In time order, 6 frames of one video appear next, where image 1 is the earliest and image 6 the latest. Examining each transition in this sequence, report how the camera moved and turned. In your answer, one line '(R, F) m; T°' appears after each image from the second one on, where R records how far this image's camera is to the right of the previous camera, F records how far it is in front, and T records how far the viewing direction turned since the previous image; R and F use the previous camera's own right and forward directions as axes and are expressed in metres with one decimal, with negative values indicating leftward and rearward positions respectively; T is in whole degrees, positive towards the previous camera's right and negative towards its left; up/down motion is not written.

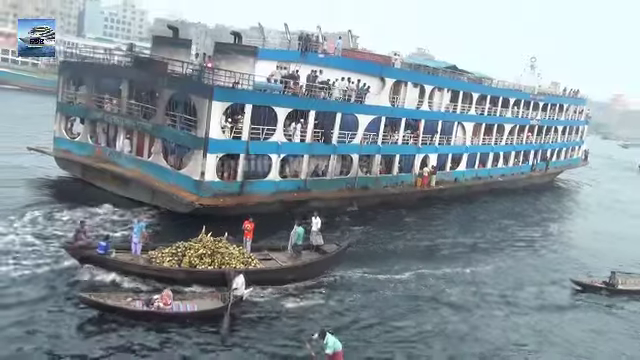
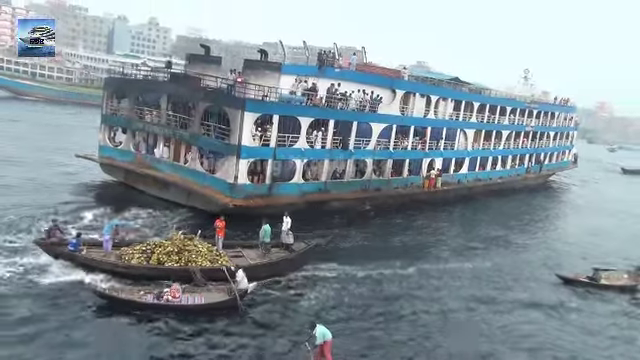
(0.0, -2.4) m; -2°
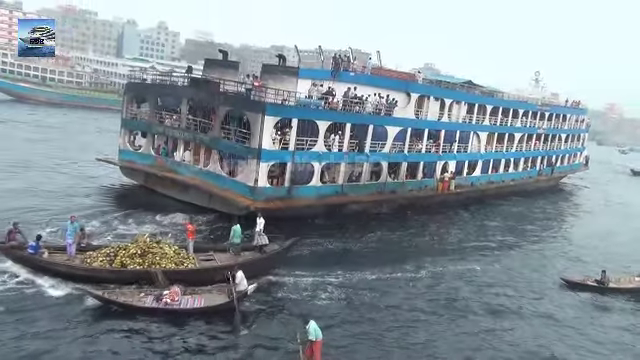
(-0.5, -0.4) m; 0°
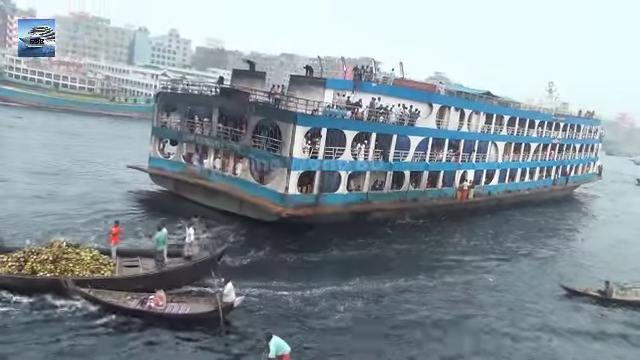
(-1.0, -0.7) m; 0°
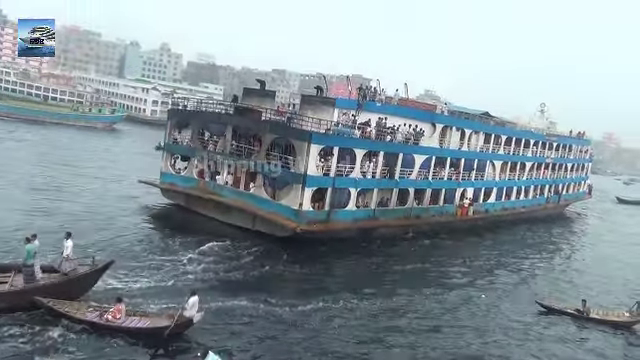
(-1.3, -0.8) m; +2°
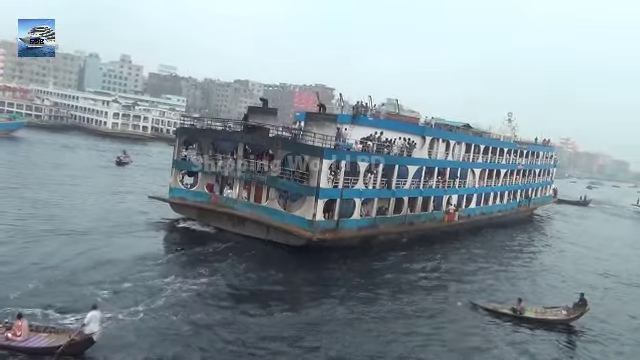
(-2.8, -1.6) m; +5°
